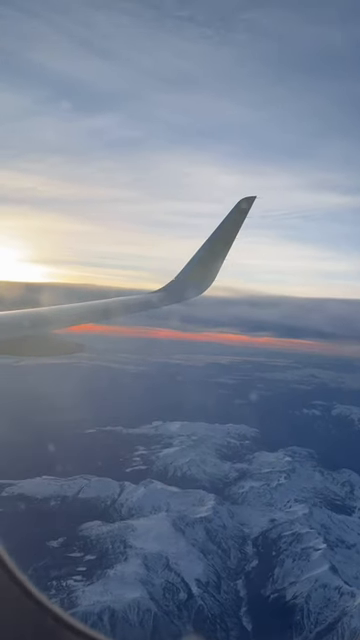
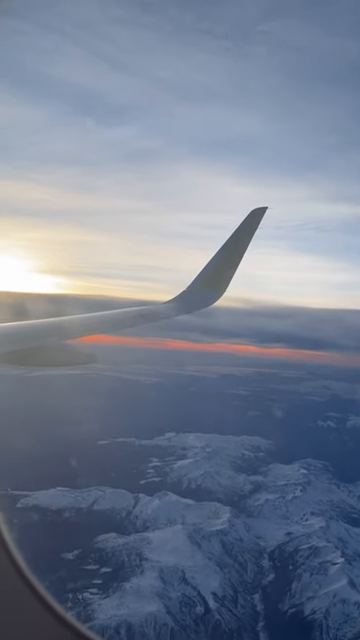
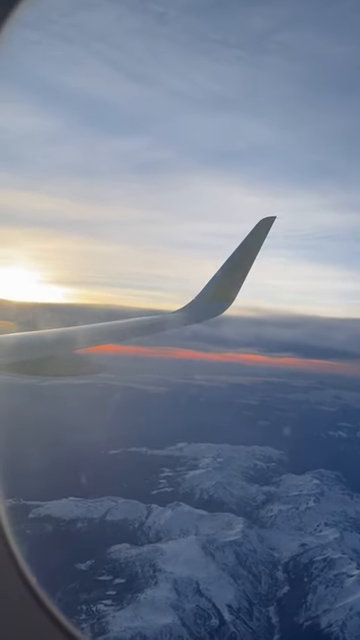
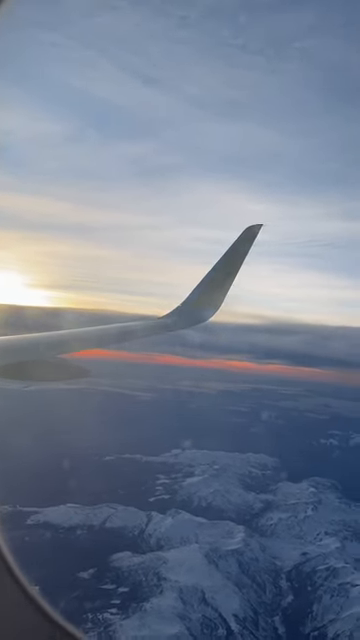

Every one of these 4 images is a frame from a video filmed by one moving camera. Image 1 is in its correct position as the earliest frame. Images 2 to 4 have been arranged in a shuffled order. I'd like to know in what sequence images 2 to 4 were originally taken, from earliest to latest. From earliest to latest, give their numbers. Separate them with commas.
2, 3, 4
